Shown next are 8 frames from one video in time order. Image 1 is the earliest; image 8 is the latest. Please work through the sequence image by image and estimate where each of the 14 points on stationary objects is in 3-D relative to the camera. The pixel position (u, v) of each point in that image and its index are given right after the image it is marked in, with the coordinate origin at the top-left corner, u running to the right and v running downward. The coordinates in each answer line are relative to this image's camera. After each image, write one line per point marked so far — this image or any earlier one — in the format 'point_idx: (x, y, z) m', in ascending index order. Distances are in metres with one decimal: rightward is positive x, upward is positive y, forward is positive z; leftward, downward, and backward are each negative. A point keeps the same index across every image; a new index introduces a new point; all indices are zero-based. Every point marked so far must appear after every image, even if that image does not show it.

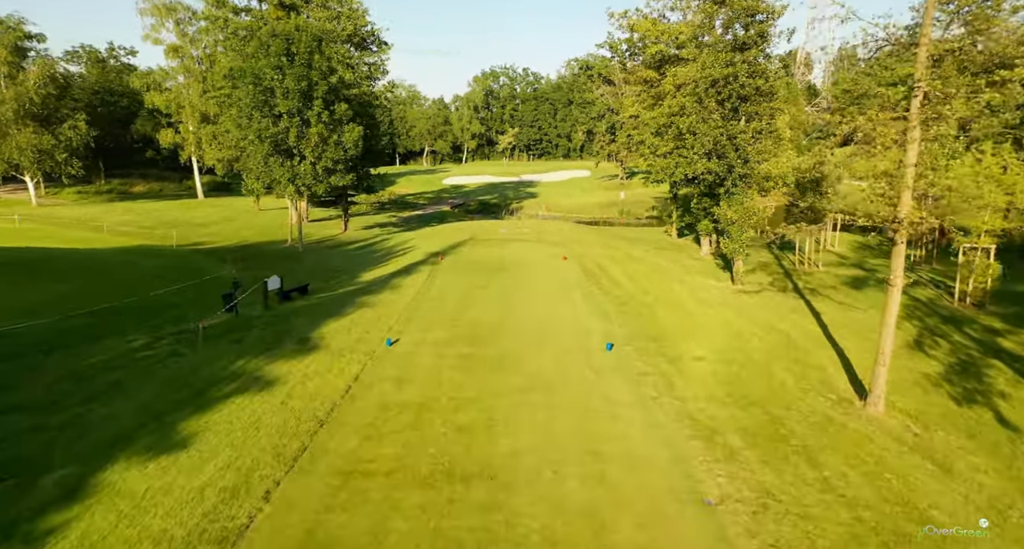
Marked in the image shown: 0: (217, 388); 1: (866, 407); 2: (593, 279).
0: (-5.1, -2.0, +10.6) m
1: (+6.3, -2.4, +10.9) m
2: (+2.6, -0.2, +19.9) m
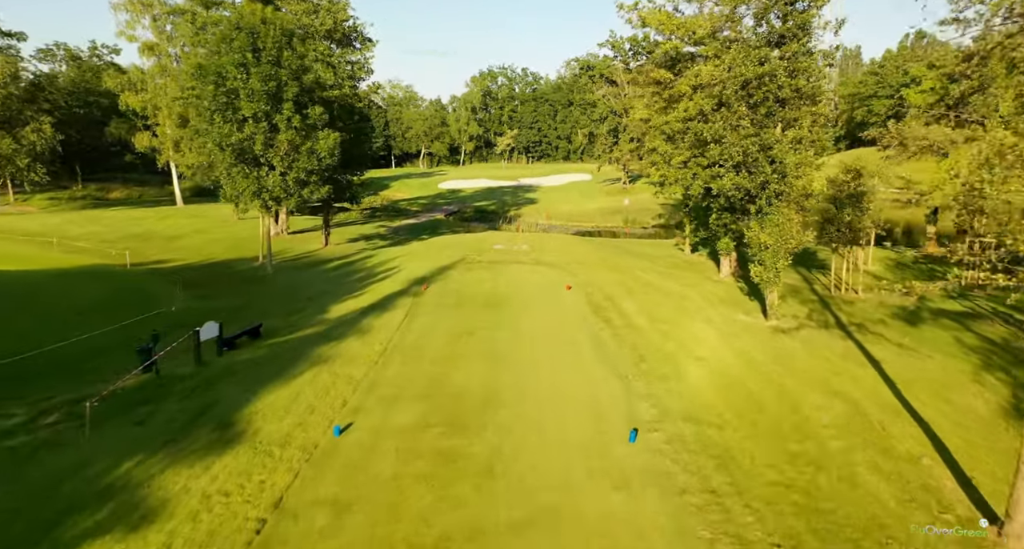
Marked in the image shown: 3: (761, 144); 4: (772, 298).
0: (-5.3, -3.0, +7.4) m
1: (+6.2, -3.3, +7.7) m
2: (+2.4, -1.1, +16.7) m
3: (+7.3, +3.8, +18.0) m
4: (+7.8, -0.7, +18.3) m
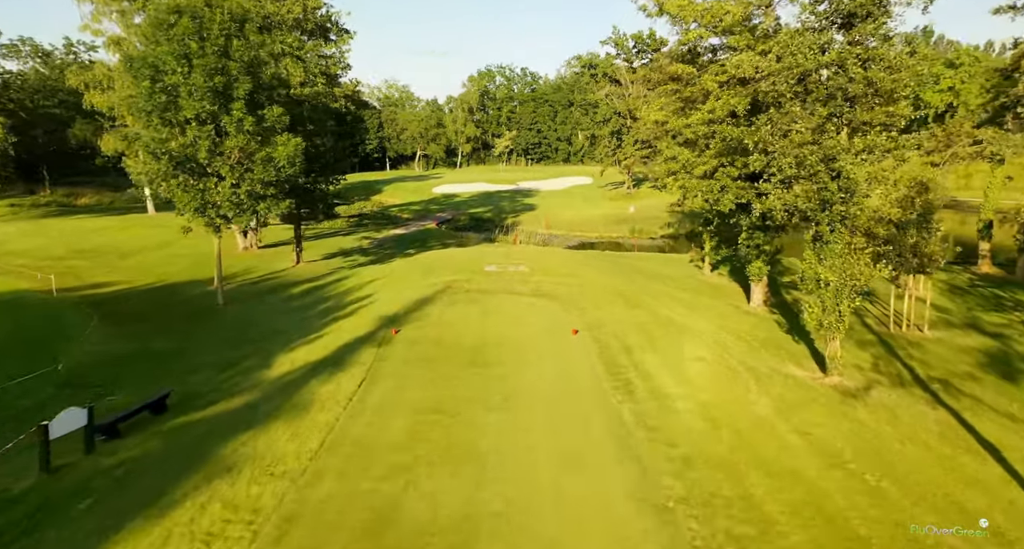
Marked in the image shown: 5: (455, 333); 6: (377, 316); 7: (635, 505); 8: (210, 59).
0: (-5.4, -4.0, +3.5) m
1: (+6.0, -4.4, +3.8) m
2: (+2.3, -2.2, +12.8) m
3: (+7.2, +2.8, +14.1) m
4: (+7.6, -1.7, +14.4) m
5: (-1.4, -1.5, +15.8) m
6: (-4.0, -1.2, +18.1) m
7: (+1.7, -3.1, +8.2) m
8: (-9.7, +6.9, +19.6) m
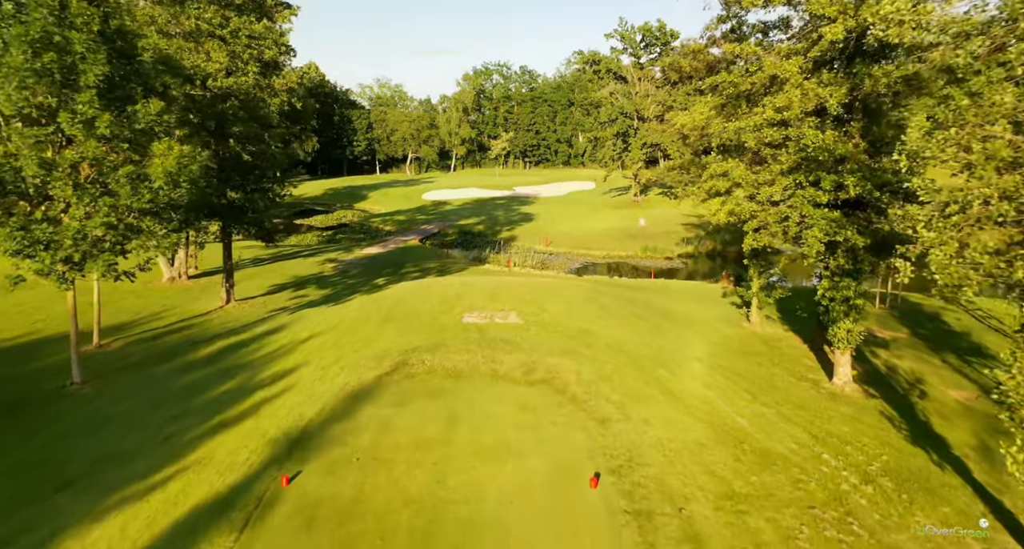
0: (-5.8, -5.6, -3.2) m
1: (+5.7, -6.0, -2.8) m
2: (+1.9, -3.8, +6.2) m
3: (+6.8, +1.2, +7.5) m
4: (+7.2, -3.4, +7.7) m
5: (-1.8, -3.1, +9.1) m
6: (-4.4, -2.9, +11.4) m
7: (+1.4, -4.7, +1.5) m
8: (-10.0, +5.2, +12.9) m
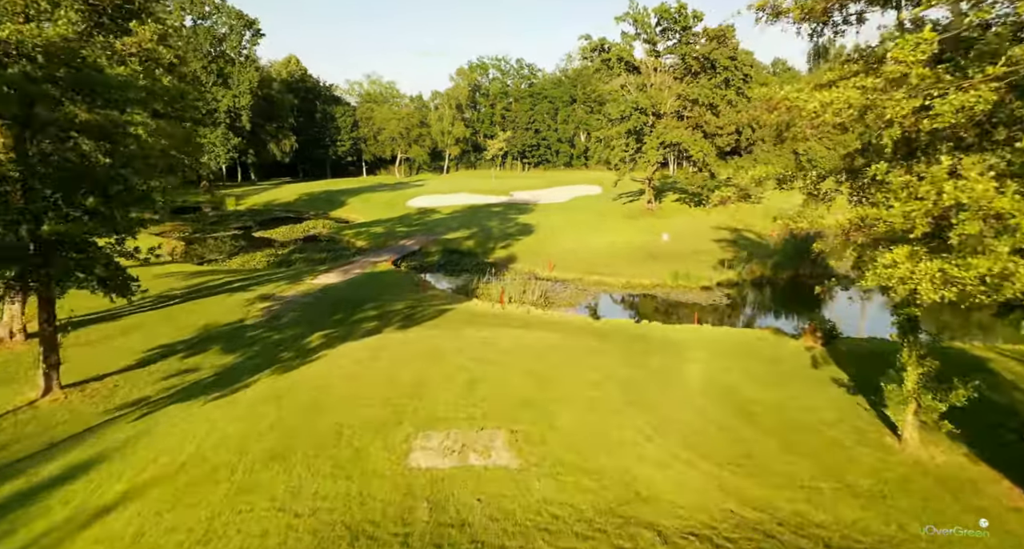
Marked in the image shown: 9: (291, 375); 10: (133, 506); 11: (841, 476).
0: (-6.0, -7.4, -12.3) m
1: (+5.5, -7.8, -11.9) m
2: (+1.7, -5.6, -3.0) m
3: (+6.6, -0.7, -1.6) m
4: (+7.0, -5.2, -1.4) m
5: (-2.0, -4.9, 0.0) m
6: (-4.6, -4.7, +2.3) m
7: (+1.2, -6.5, -7.6) m
8: (-10.3, +3.4, +3.8) m
9: (-5.9, -2.7, +16.3) m
10: (-6.0, -3.8, +9.5) m
11: (+6.6, -3.9, +11.4) m
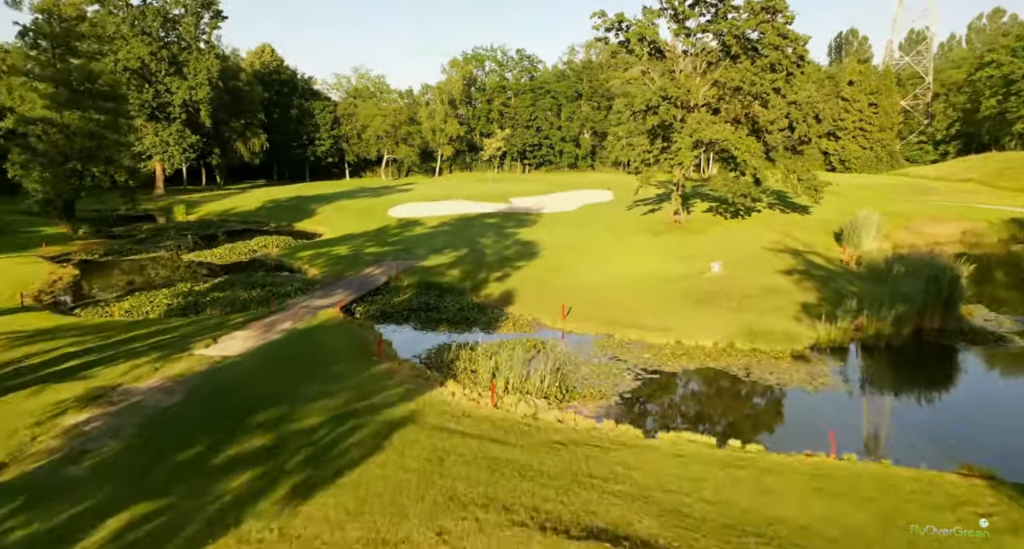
0: (-6.0, -9.7, -23.6) m
1: (+5.4, -10.0, -23.2) m
2: (+1.7, -7.9, -14.3) m
3: (+6.6, -2.9, -12.9) m
4: (+7.0, -7.4, -12.6) m
5: (-2.1, -7.2, -11.3) m
6: (-4.6, -7.0, -9.0) m
7: (+1.2, -8.8, -18.9) m
8: (-10.3, +1.2, -7.5) m
9: (-6.0, -5.0, +5.0) m
10: (-6.1, -6.0, -1.9) m
11: (+6.6, -6.1, +0.1) m
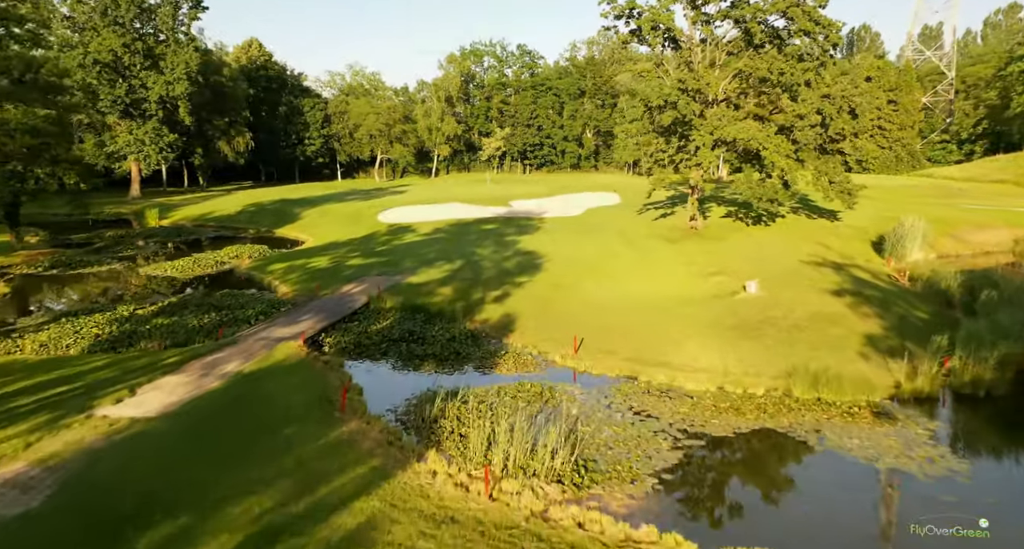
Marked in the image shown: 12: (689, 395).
0: (-5.9, -10.6, -28.6) m
1: (+5.5, -11.0, -28.2) m
2: (+1.7, -8.8, -19.3) m
3: (+6.6, -3.9, -17.9) m
4: (+7.0, -8.4, -17.7) m
5: (-2.0, -8.1, -16.3) m
6: (-4.6, -7.9, -14.0) m
7: (+1.2, -9.8, -23.9) m
8: (-10.3, +0.2, -12.5) m
9: (-5.9, -5.9, 0.0) m
10: (-6.1, -7.0, -6.9) m
11: (+6.6, -7.1, -4.9) m
12: (+5.8, -3.7, +19.1) m
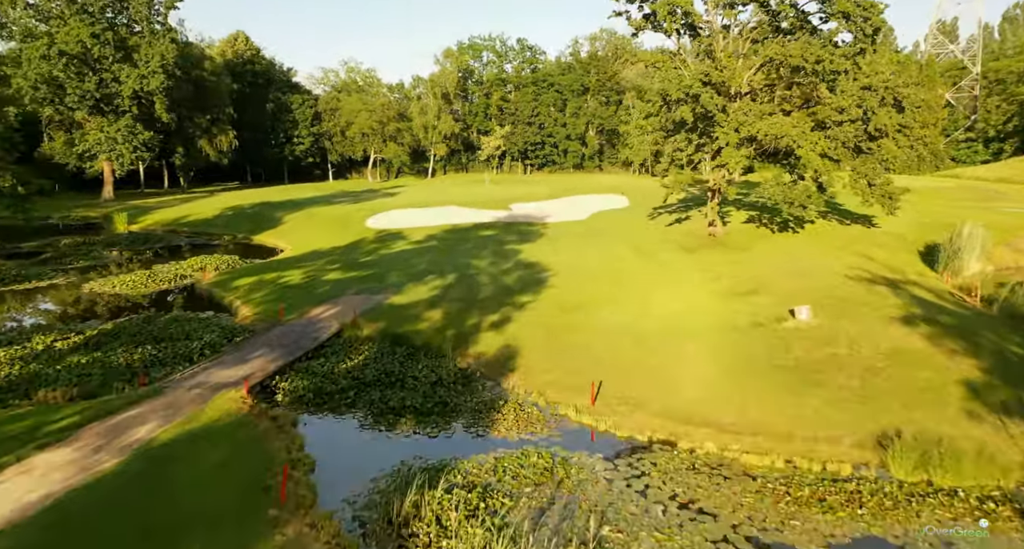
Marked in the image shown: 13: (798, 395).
0: (-5.9, -11.5, -33.6) m
1: (+5.5, -11.9, -33.2) m
2: (+1.7, -9.7, -24.3) m
3: (+6.6, -4.8, -22.9) m
4: (+7.0, -9.3, -22.6) m
5: (-2.0, -9.1, -21.3) m
6: (-4.6, -8.8, -19.0) m
7: (+1.2, -10.7, -28.9) m
8: (-10.2, -0.7, -17.5) m
9: (-5.9, -6.8, -5.0) m
10: (-6.0, -7.9, -11.9) m
11: (+6.6, -8.0, -9.9) m
12: (+5.8, -4.6, +14.1) m
13: (+8.5, -3.3, +17.7) m
